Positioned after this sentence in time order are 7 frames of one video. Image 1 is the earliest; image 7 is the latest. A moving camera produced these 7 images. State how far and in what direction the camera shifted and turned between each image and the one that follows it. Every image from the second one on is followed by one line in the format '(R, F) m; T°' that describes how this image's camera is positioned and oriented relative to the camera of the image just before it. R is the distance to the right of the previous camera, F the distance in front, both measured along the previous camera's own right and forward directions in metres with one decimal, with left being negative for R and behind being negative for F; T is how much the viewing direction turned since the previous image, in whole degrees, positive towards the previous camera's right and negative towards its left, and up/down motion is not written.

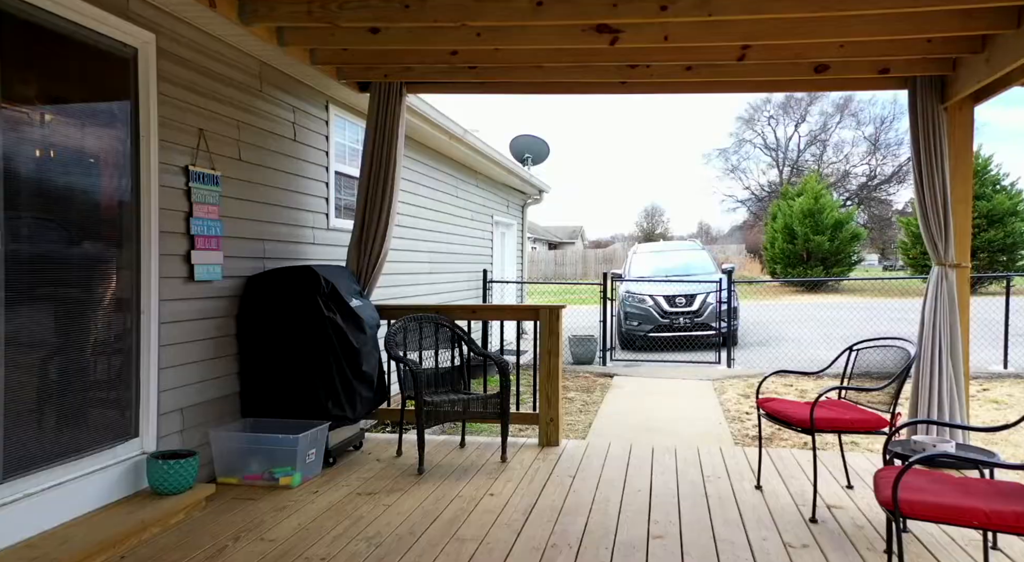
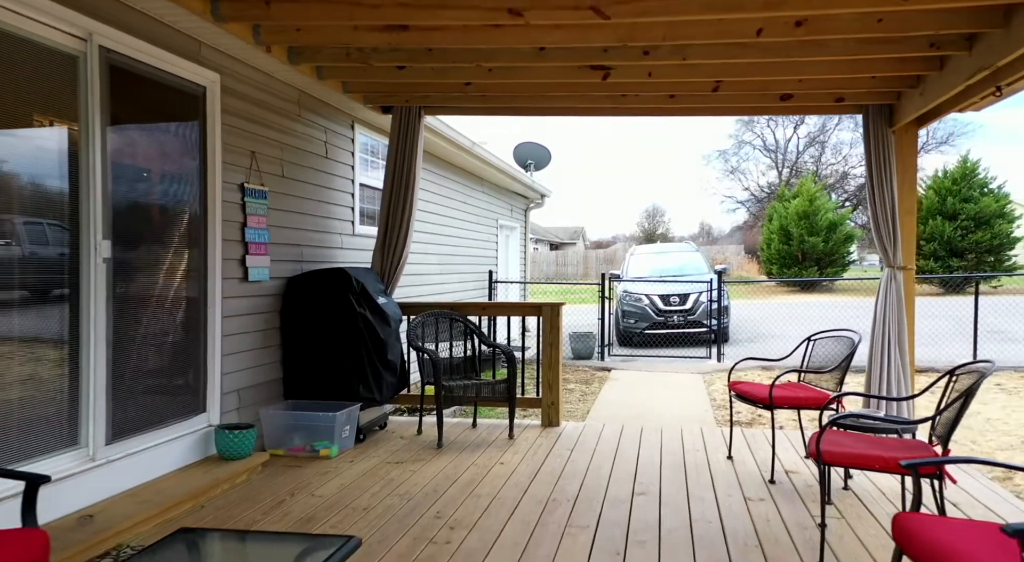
(0.0, -0.7) m; 0°
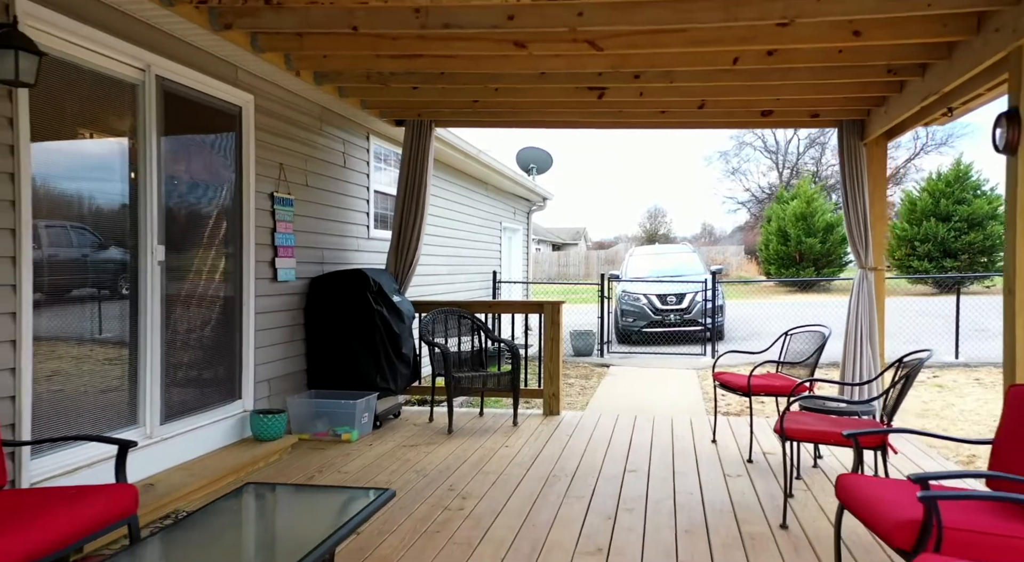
(0.0, -0.5) m; 0°
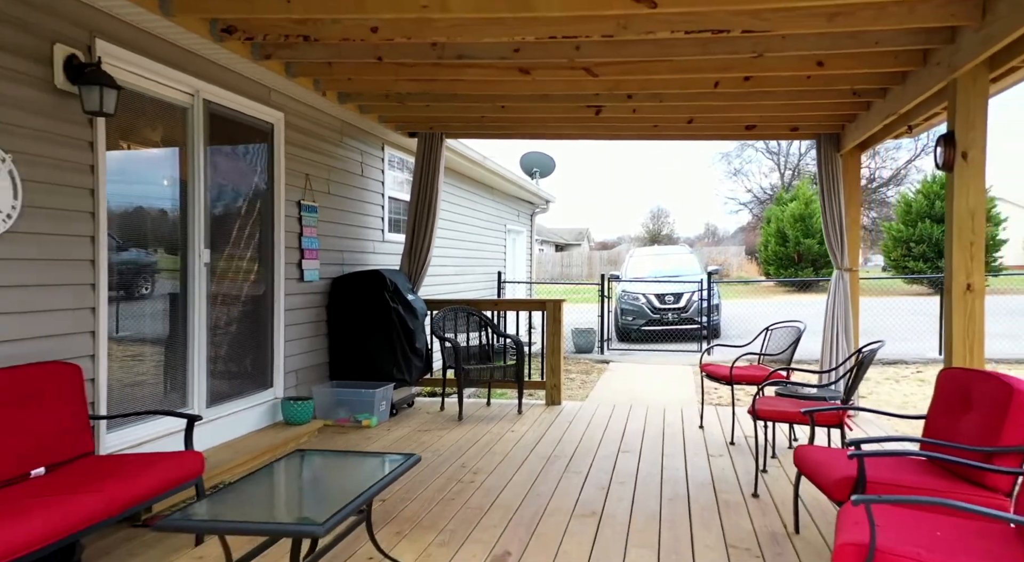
(0.0, -0.5) m; 0°
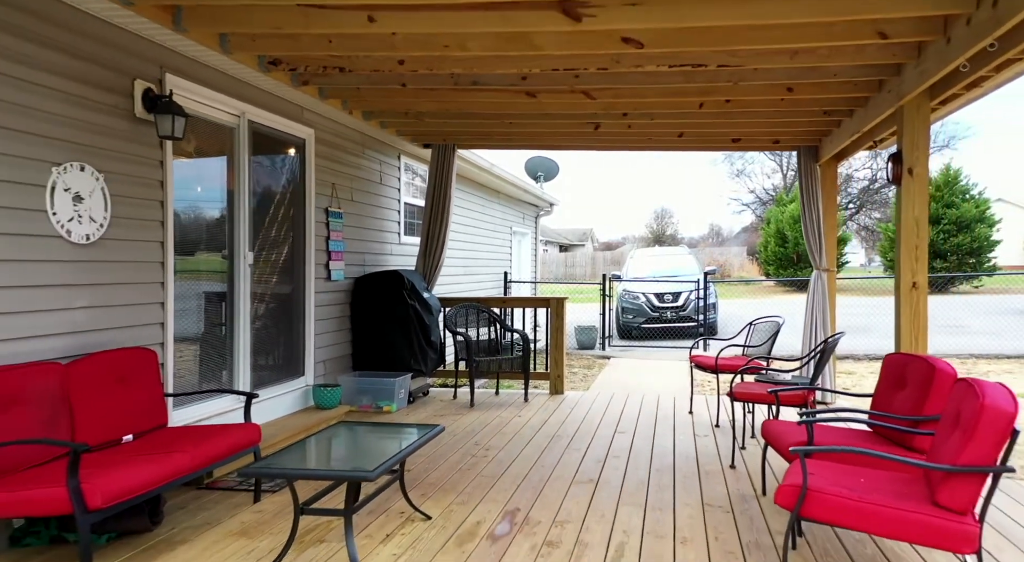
(0.0, -0.6) m; 0°
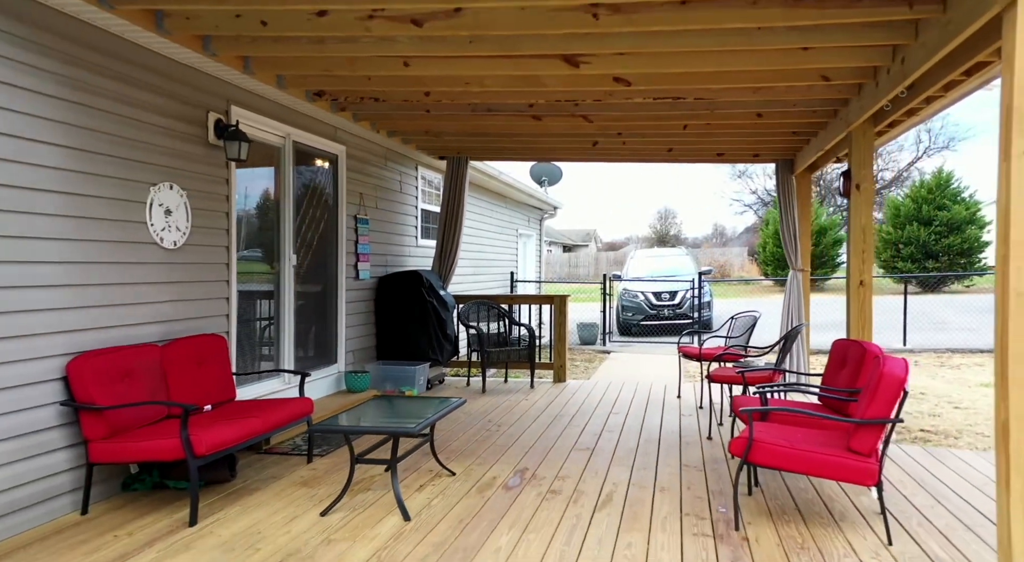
(0.0, -0.8) m; 0°
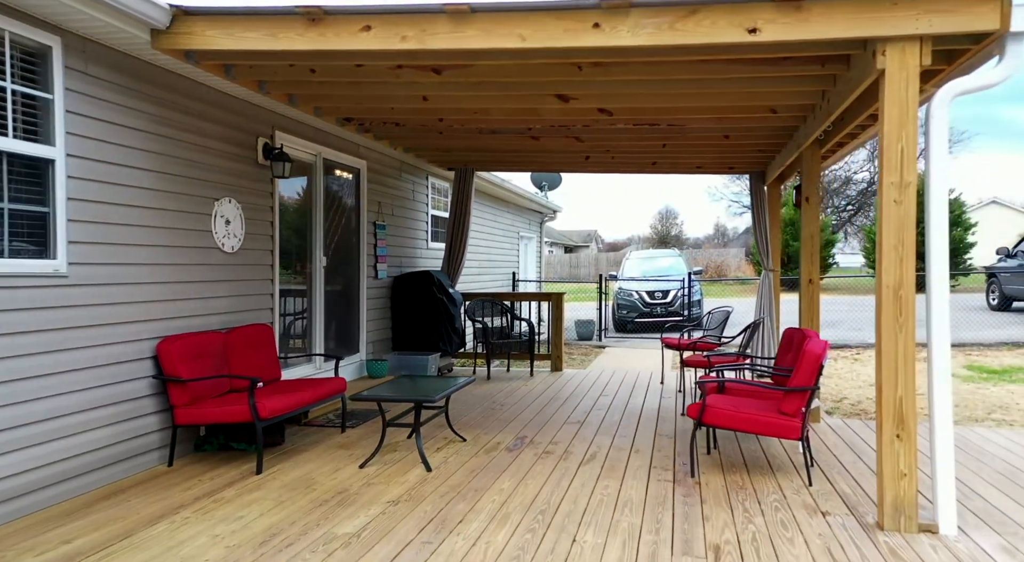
(0.0, -0.9) m; 0°
